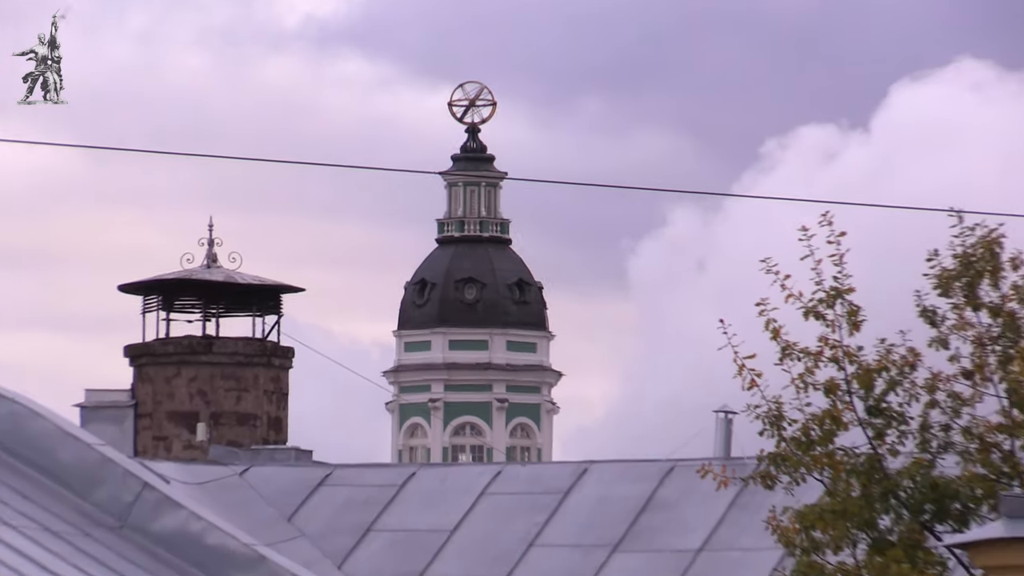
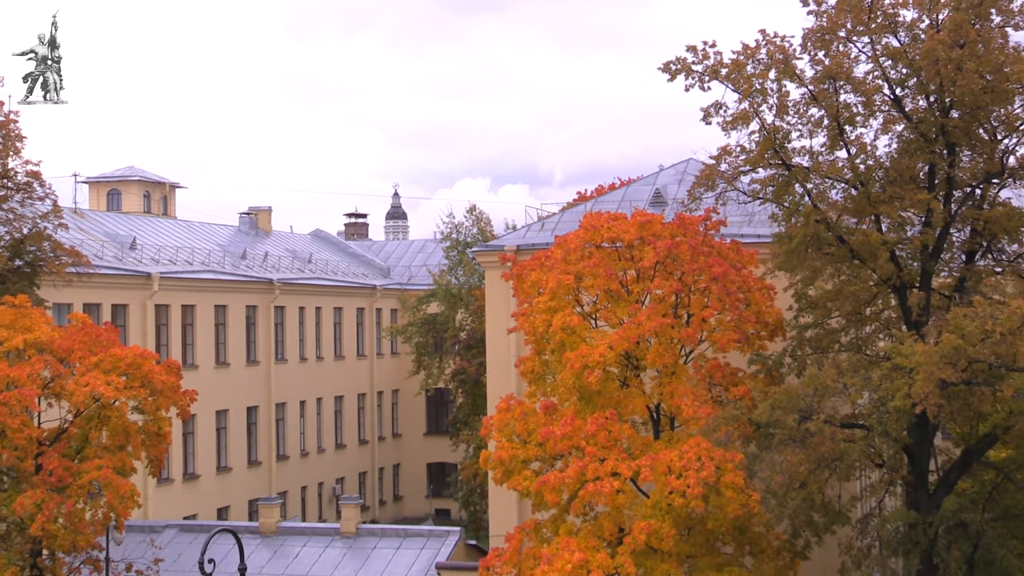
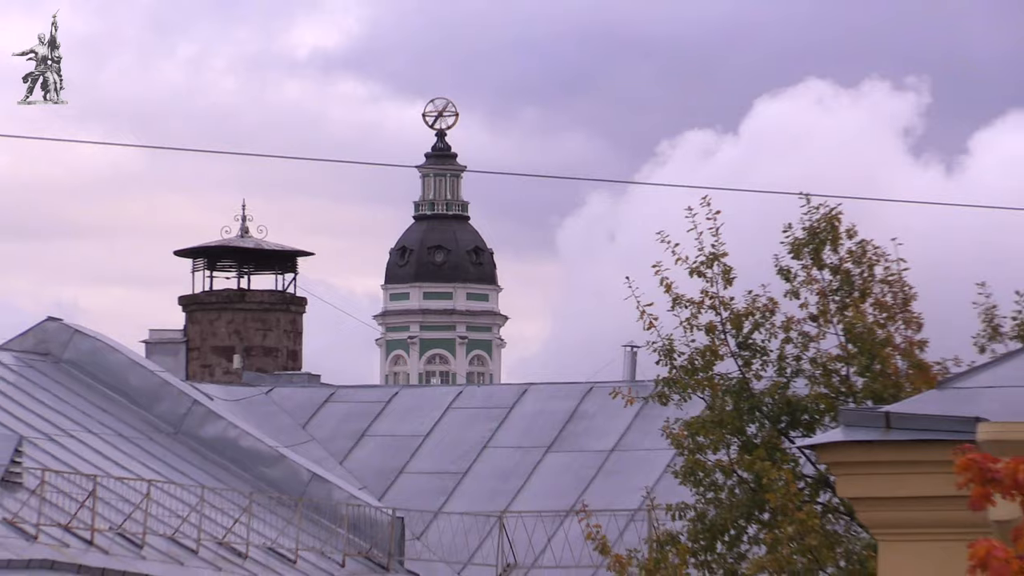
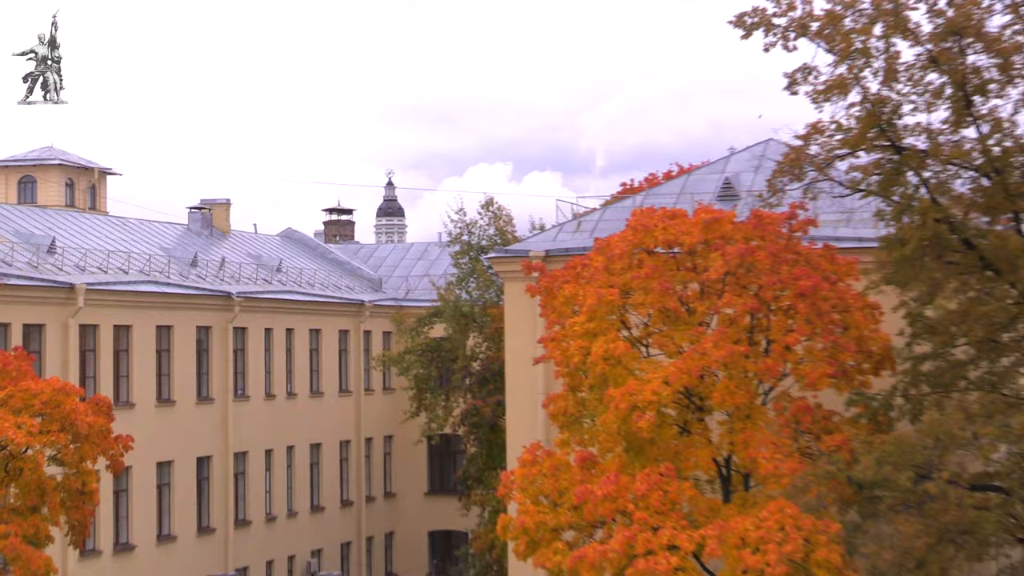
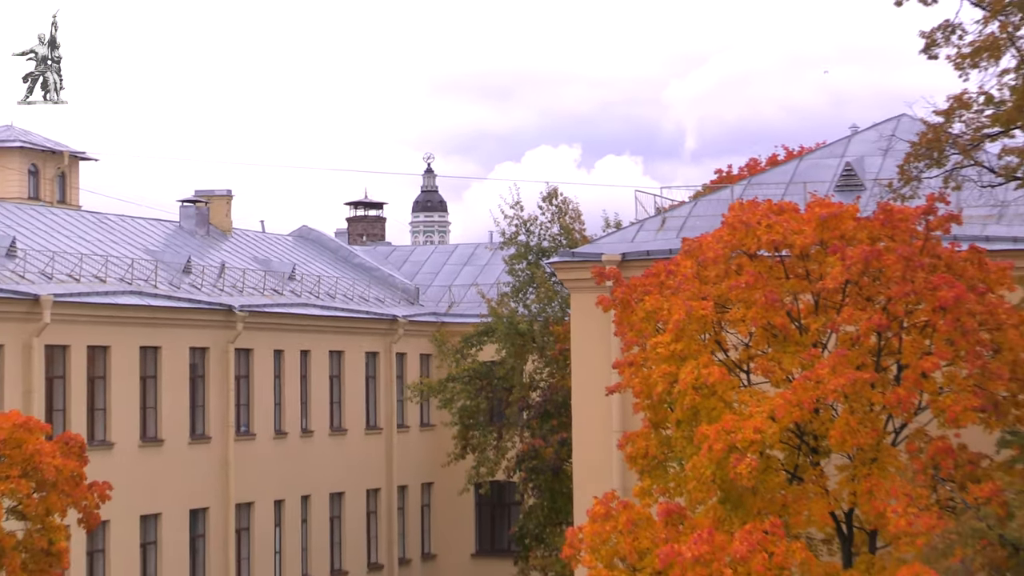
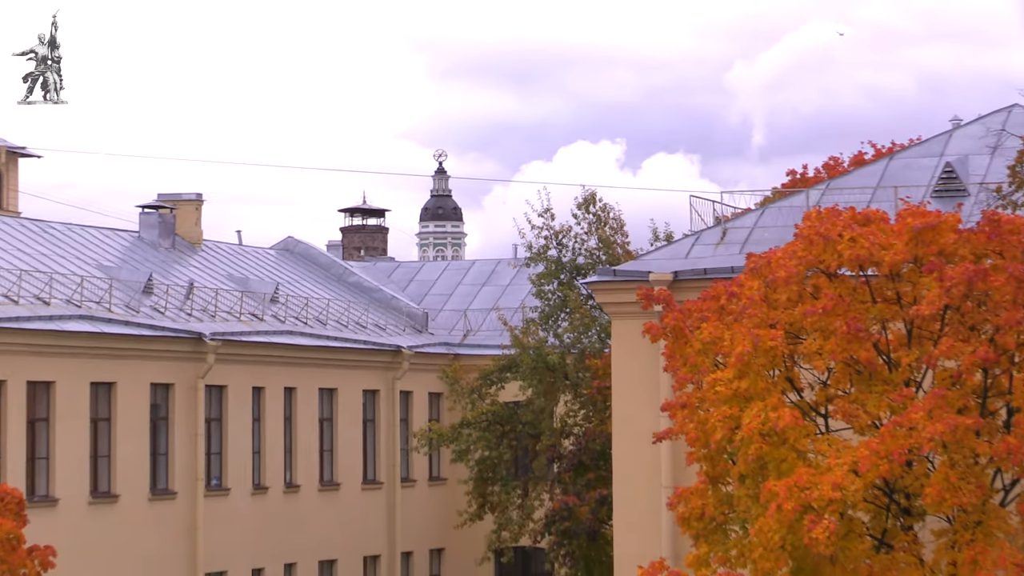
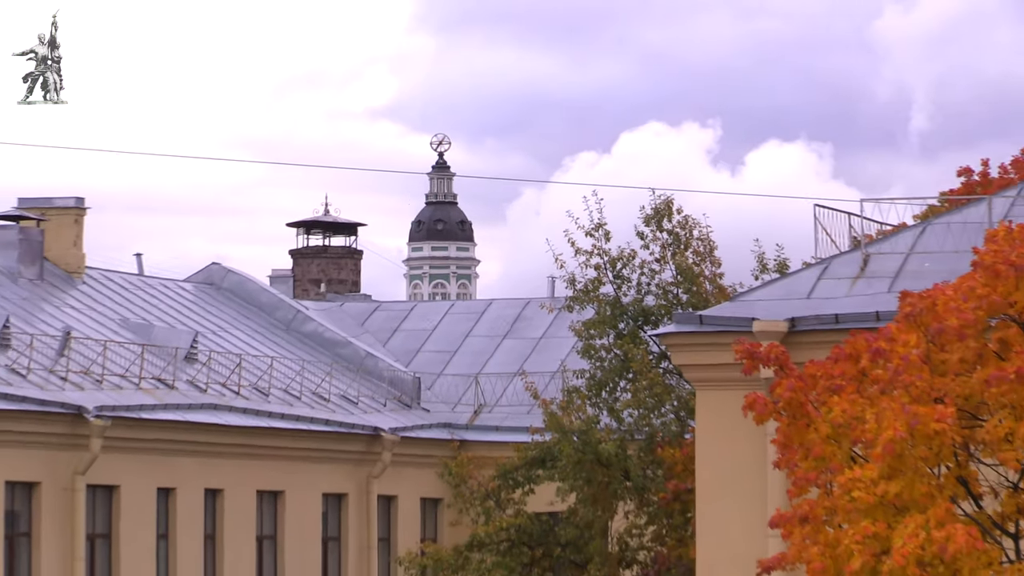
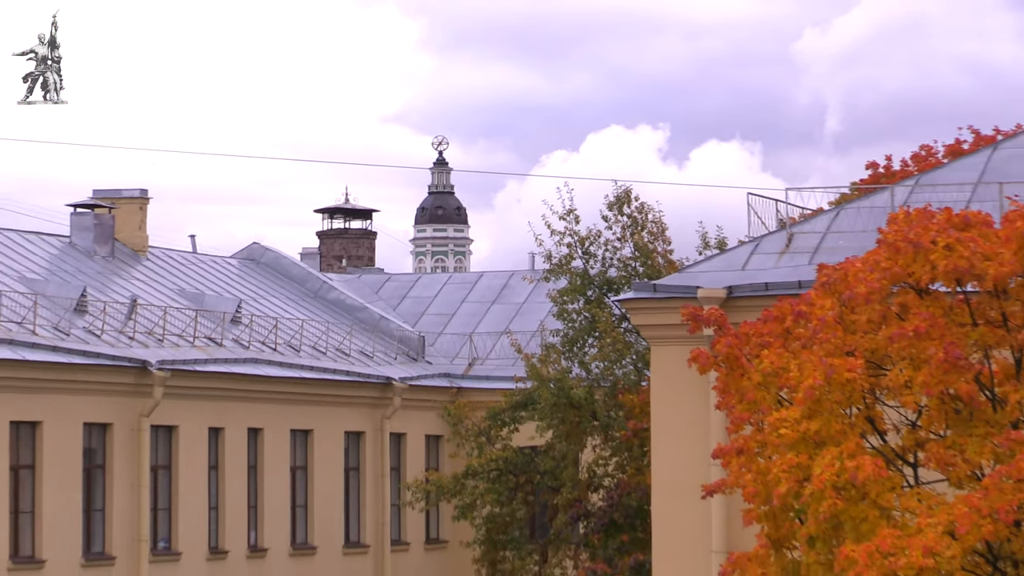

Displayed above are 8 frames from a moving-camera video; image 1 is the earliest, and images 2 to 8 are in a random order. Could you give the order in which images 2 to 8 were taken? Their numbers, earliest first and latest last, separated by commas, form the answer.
3, 7, 8, 6, 5, 4, 2
